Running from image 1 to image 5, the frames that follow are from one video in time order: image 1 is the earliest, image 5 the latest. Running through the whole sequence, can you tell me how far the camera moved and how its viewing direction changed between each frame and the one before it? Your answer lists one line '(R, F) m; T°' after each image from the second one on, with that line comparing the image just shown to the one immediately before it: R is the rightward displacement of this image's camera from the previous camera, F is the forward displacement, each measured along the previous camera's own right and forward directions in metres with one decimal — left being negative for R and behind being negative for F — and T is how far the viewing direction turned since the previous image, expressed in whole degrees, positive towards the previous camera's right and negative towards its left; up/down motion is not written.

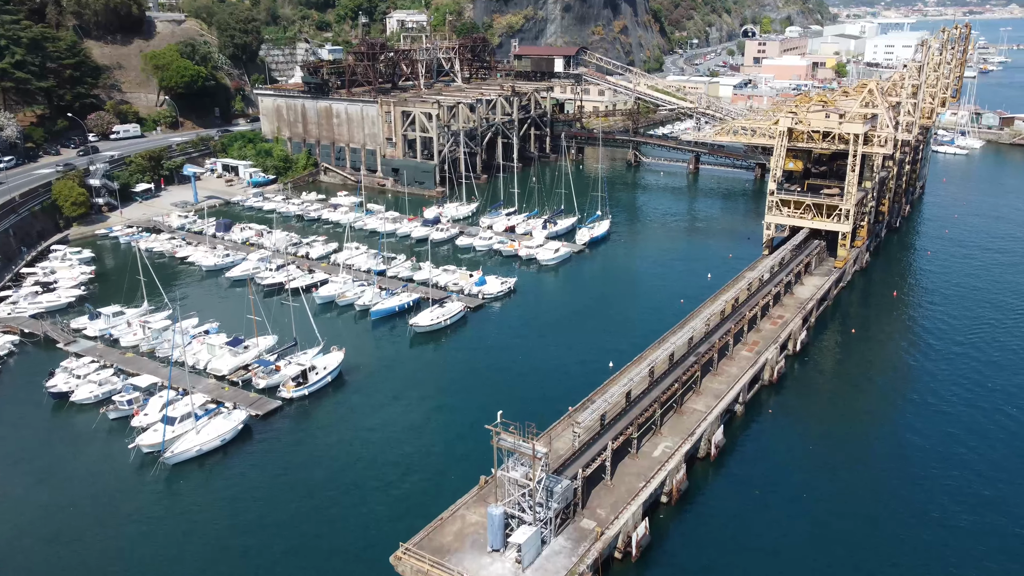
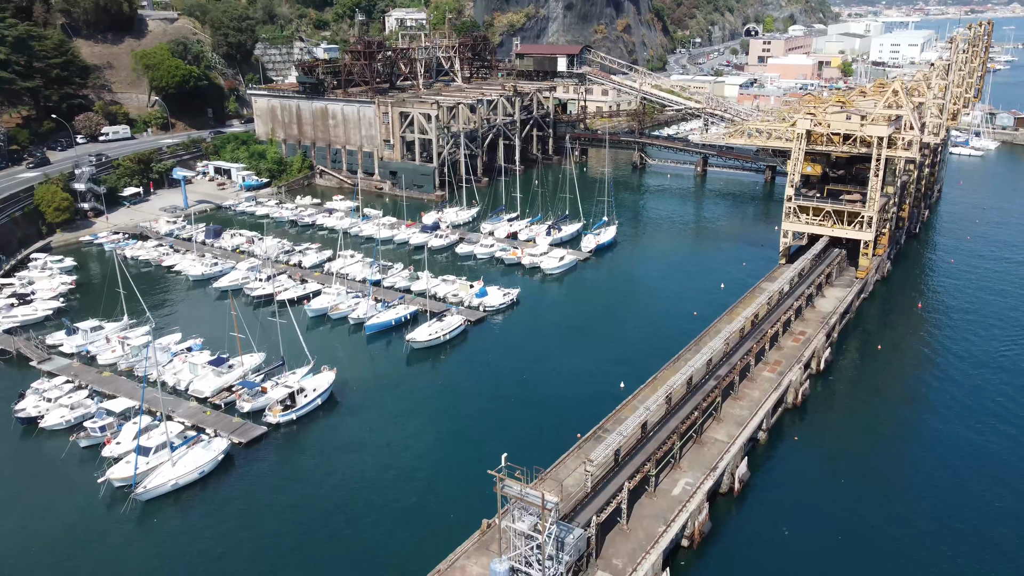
(-0.1, +2.8) m; 0°
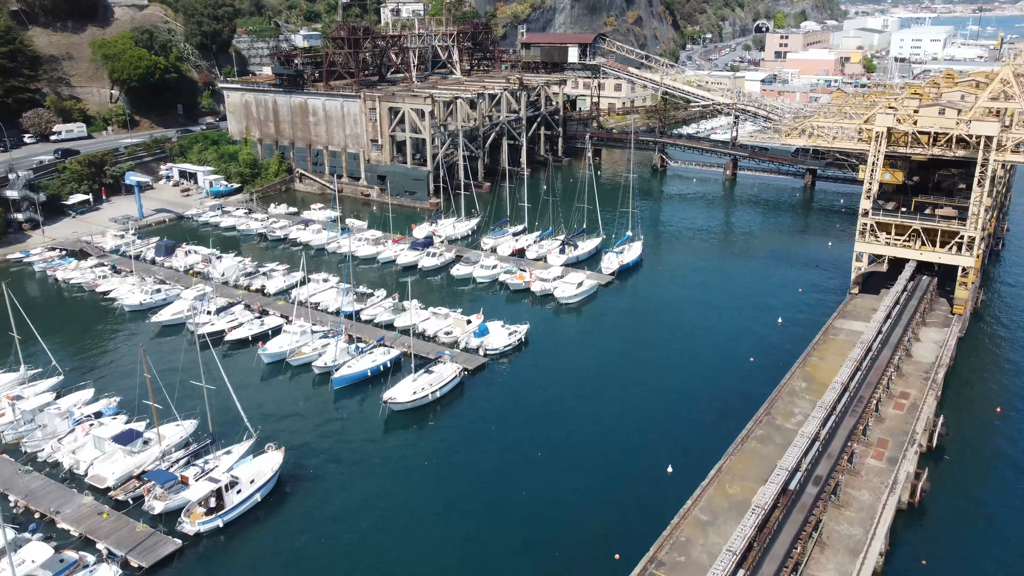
(-0.3, +9.8) m; 0°
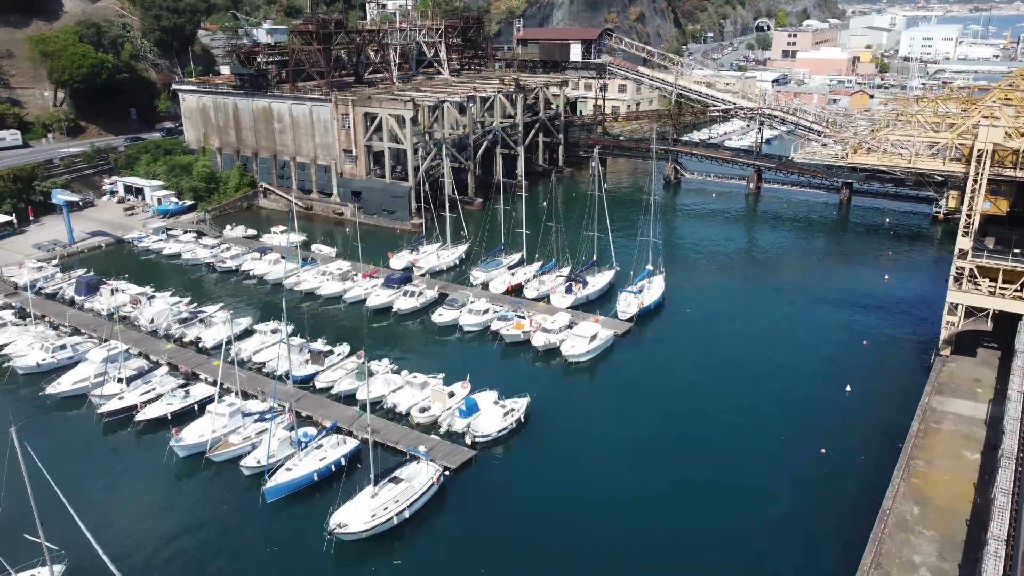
(0.0, +9.1) m; 0°
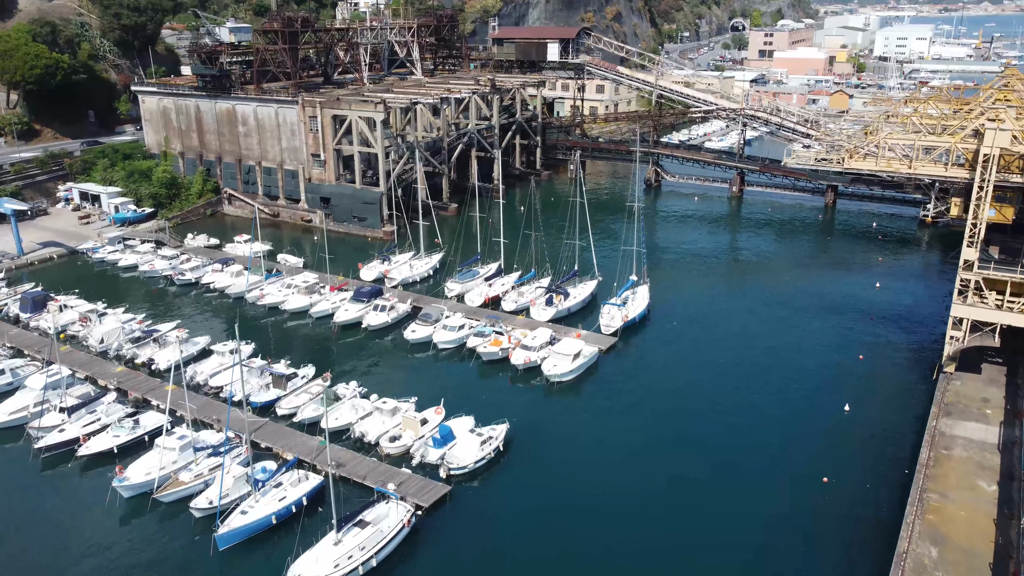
(0.0, +2.3) m; +2°
